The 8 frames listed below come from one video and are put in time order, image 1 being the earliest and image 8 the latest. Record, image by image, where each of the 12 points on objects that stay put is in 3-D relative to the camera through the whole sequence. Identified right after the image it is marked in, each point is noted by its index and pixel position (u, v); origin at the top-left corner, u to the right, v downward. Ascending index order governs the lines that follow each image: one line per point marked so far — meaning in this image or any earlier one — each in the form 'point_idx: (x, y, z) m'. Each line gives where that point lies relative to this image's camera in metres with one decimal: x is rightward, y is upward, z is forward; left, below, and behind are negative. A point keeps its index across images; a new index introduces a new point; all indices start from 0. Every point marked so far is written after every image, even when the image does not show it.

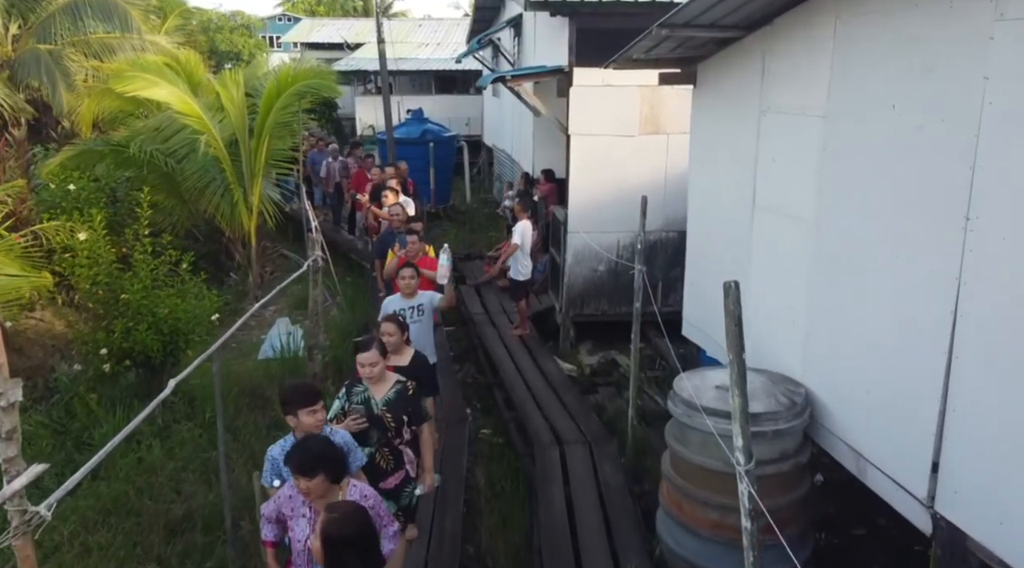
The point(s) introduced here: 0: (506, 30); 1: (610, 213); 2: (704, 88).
0: (-0.1, +4.2, +13.1) m
1: (+1.0, +0.7, +7.9) m
2: (+1.3, +1.4, +5.4) m
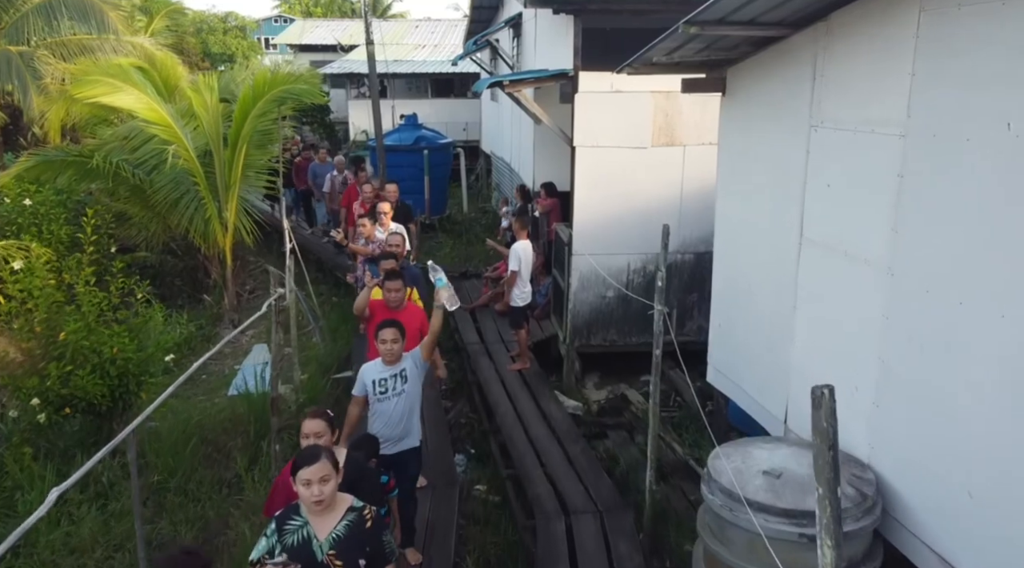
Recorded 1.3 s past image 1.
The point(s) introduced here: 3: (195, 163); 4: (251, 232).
0: (-0.1, +4.0, +12.3) m
1: (+1.0, +0.5, +7.1) m
2: (+1.3, +1.1, +4.6) m
3: (-3.5, +1.3, +8.7) m
4: (-3.2, +0.6, +9.7) m
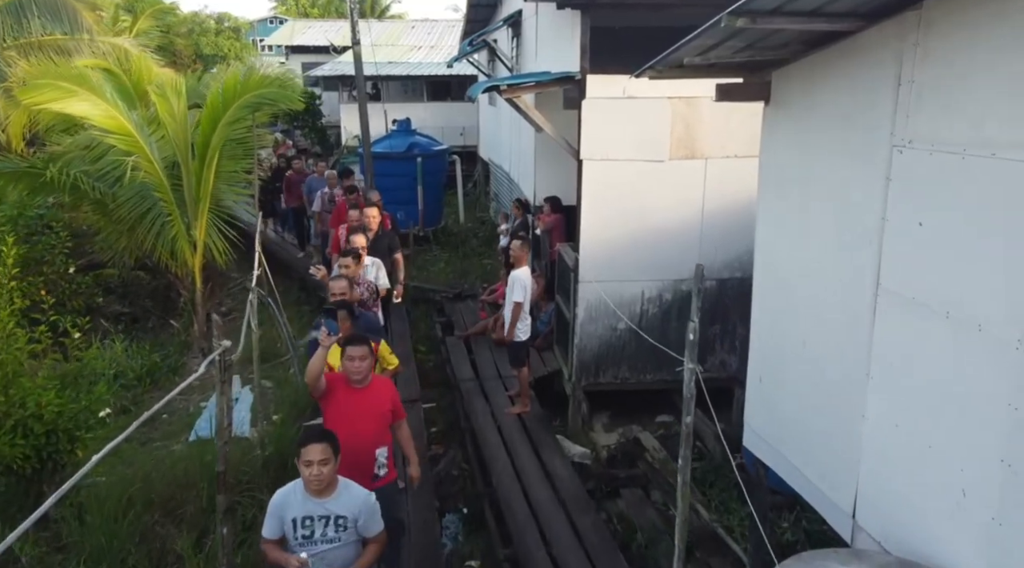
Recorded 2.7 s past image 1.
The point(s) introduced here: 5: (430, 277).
0: (-0.1, +3.7, +11.4) m
1: (+1.0, +0.2, +6.3) m
2: (+1.3, +0.9, +3.8) m
3: (-3.5, +1.1, +7.8) m
4: (-3.2, +0.4, +8.8) m
5: (-1.2, +0.1, +11.0) m
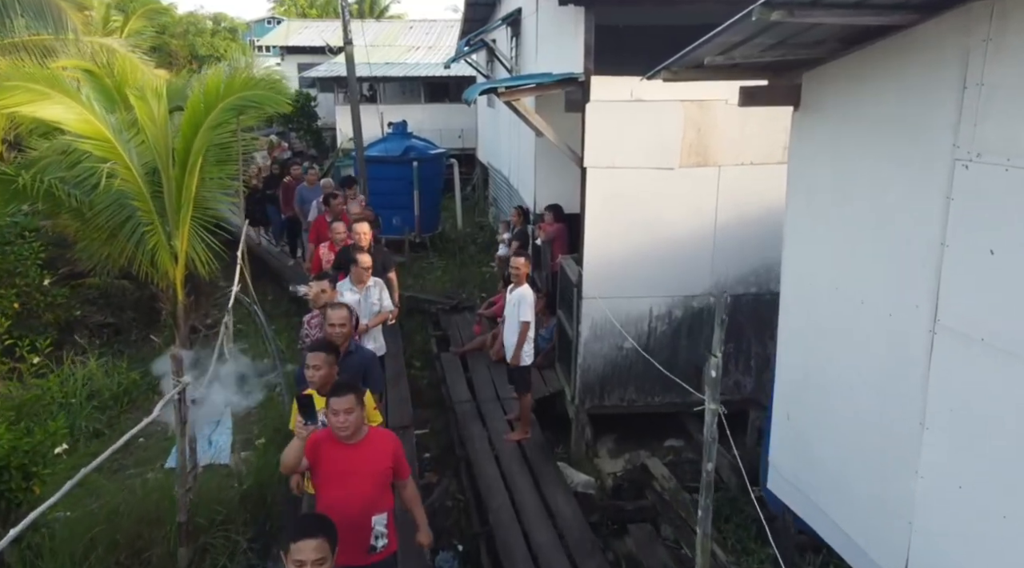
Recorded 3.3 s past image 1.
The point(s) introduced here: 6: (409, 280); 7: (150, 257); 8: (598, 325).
0: (-0.1, +3.6, +11.0) m
1: (+1.0, +0.1, +5.9) m
2: (+1.3, +0.7, +3.3) m
3: (-3.5, +1.0, +7.4) m
4: (-3.2, +0.2, +8.4) m
5: (-1.2, 0.0, +10.6) m
6: (-1.5, +0.1, +11.0) m
7: (-3.6, +0.3, +7.7) m
8: (+0.7, -0.3, +5.9) m
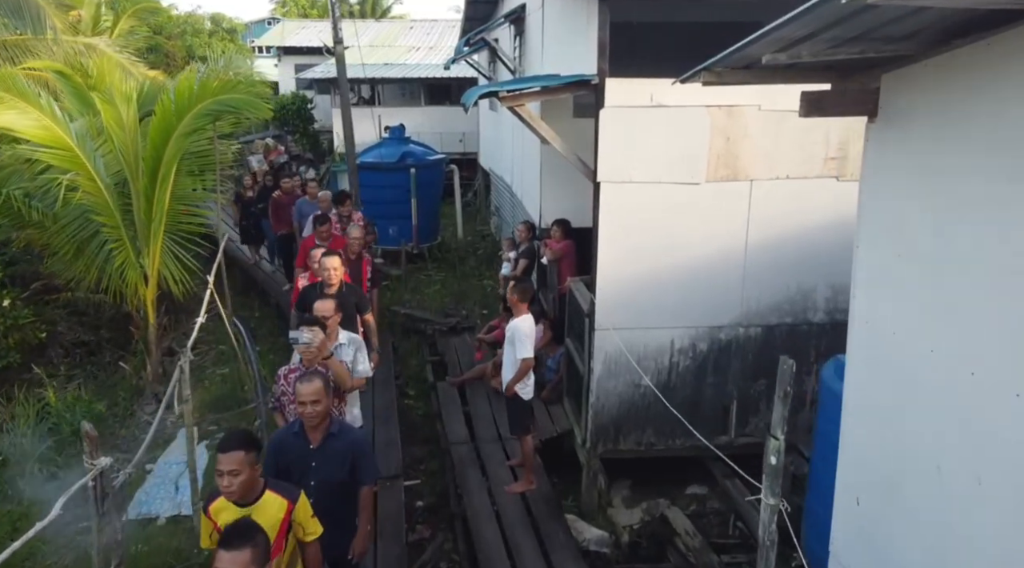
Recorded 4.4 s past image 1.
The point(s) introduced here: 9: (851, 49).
0: (-0.1, +3.4, +10.3) m
1: (+1.0, -0.1, +5.2) m
2: (+1.3, +0.6, +2.6) m
3: (-3.5, +0.8, +6.7) m
4: (-3.2, 0.0, +7.7) m
5: (-1.1, -0.2, +9.9) m
6: (-1.4, -0.1, +10.3) m
7: (-3.5, +0.1, +7.0) m
8: (+0.7, -0.5, +5.2) m
9: (+1.1, +0.8, +2.5) m
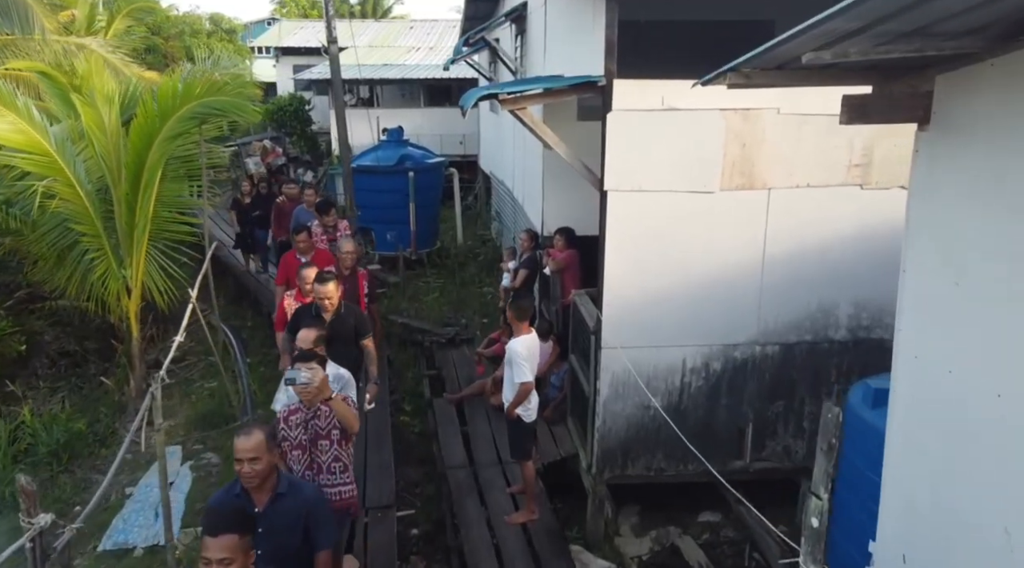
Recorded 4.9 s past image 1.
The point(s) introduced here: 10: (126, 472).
0: (-0.1, +3.3, +10.0) m
1: (+1.0, -0.2, +4.8) m
2: (+1.3, +0.5, +2.3) m
3: (-3.5, +0.7, +6.4) m
4: (-3.2, -0.1, +7.4) m
5: (-1.1, -0.3, +9.6) m
6: (-1.4, -0.2, +10.0) m
7: (-3.5, 0.0, +6.7) m
8: (+0.7, -0.6, +4.9) m
9: (+1.1, +0.7, +2.2) m
10: (-3.0, -1.5, +6.0) m
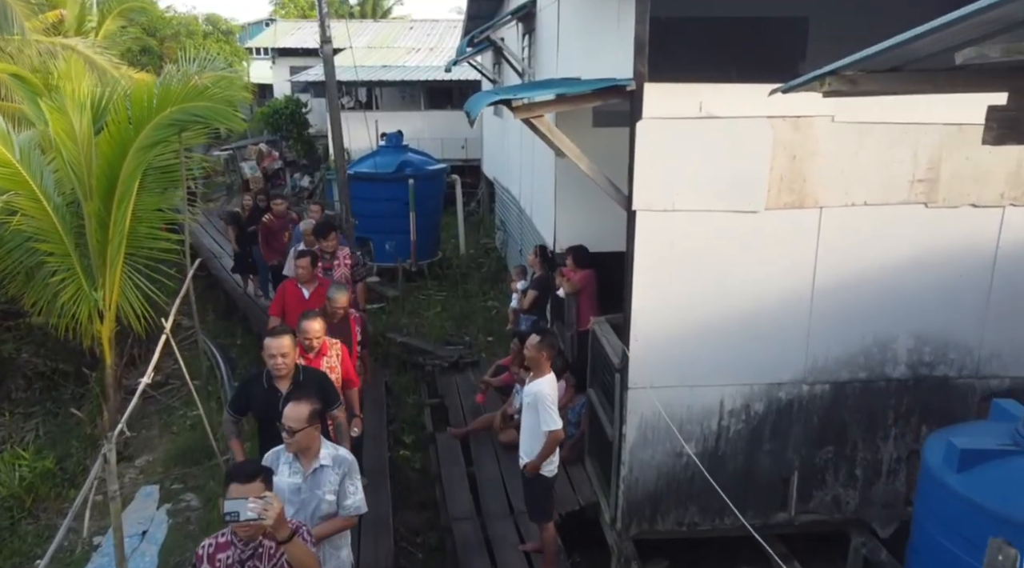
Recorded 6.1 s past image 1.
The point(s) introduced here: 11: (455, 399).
0: (0.0, +3.1, +9.4) m
1: (+1.1, -0.4, +4.2) m
2: (+1.4, +0.3, +1.7) m
3: (-3.4, +0.5, +5.8) m
4: (-3.1, -0.2, +6.8) m
5: (-1.0, -0.5, +9.0) m
6: (-1.3, -0.4, +9.4) m
7: (-3.4, -0.2, +6.1) m
8: (+0.8, -0.8, +4.3) m
9: (+1.2, +0.5, +1.6) m
10: (-2.9, -1.6, +5.5) m
11: (-0.5, -1.0, +6.5) m
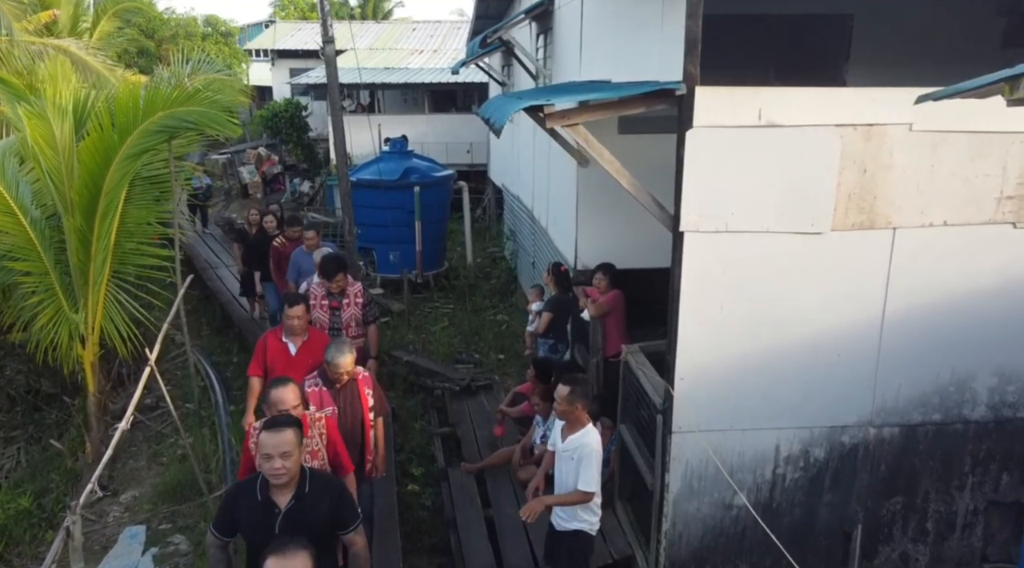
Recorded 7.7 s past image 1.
0: (+0.2, +2.9, +8.9) m
1: (+1.2, -0.5, +3.7) m
2: (+1.5, +0.2, +1.2) m
3: (-3.3, +0.3, +5.3) m
4: (-3.0, -0.4, +6.3) m
5: (-0.9, -0.7, +8.5) m
6: (-1.2, -0.6, +8.9) m
7: (-3.3, -0.4, +5.6) m
8: (+0.9, -0.9, +3.8) m
9: (+1.3, +0.4, +1.1) m
10: (-2.8, -1.8, +4.9) m
11: (-0.3, -1.1, +6.0) m
